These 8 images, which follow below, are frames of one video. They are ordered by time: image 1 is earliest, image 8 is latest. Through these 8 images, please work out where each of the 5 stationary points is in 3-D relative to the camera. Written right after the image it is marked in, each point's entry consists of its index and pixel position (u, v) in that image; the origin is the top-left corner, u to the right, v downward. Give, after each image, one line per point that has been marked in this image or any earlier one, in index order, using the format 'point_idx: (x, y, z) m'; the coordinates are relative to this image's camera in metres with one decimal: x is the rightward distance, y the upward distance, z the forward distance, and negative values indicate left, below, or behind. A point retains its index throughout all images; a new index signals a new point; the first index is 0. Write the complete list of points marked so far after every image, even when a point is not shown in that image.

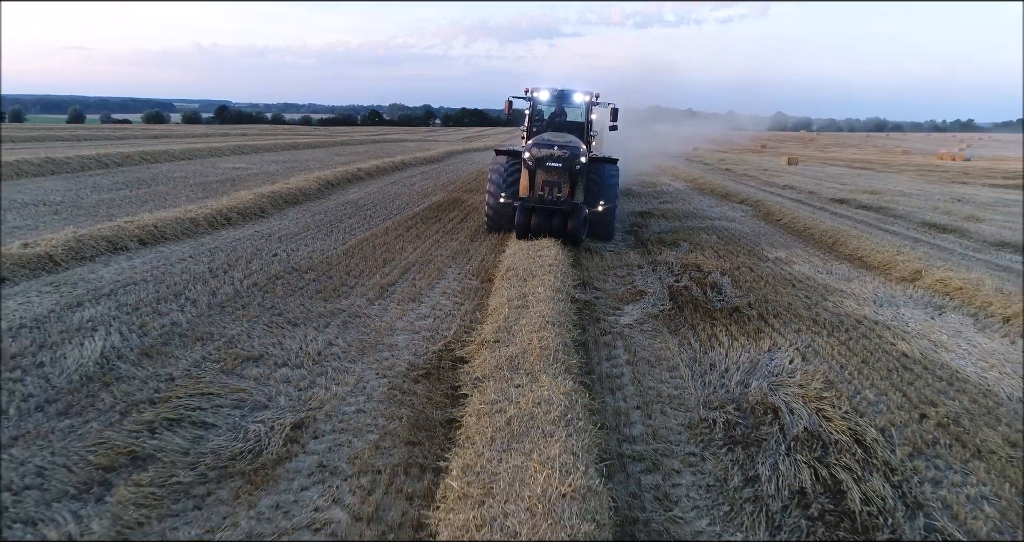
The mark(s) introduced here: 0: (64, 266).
0: (-3.4, +0.1, +5.6) m
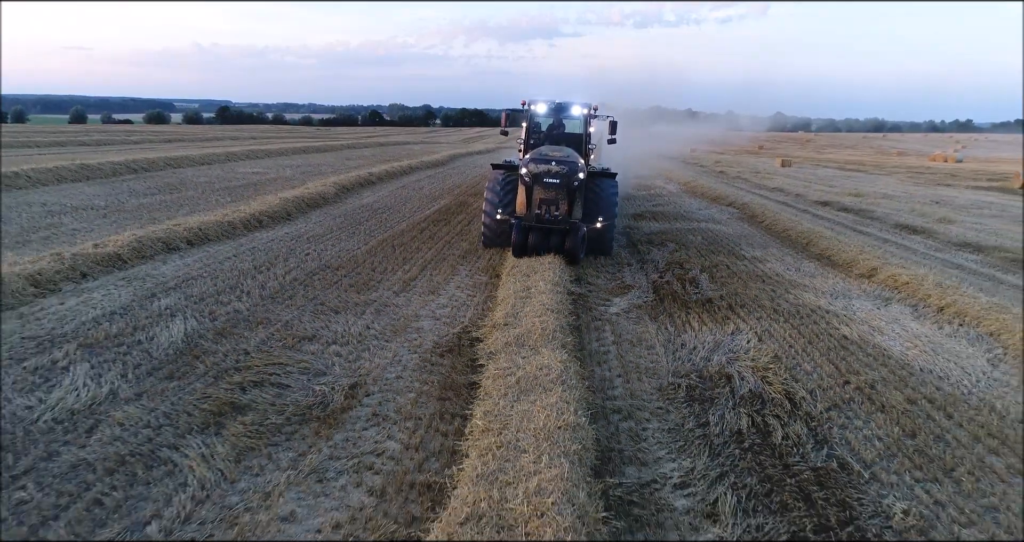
0: (-3.3, +0.1, +6.4) m
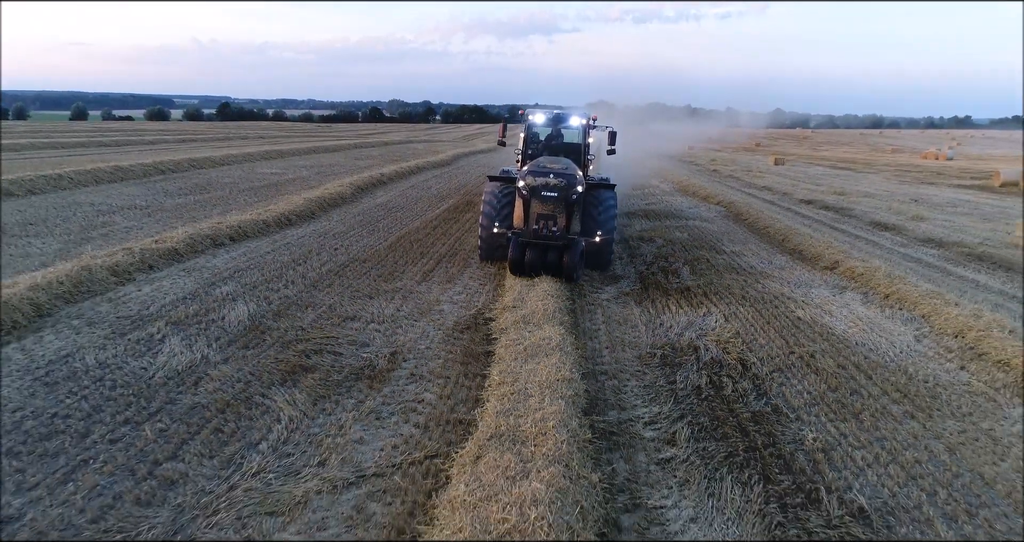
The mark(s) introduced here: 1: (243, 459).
0: (-3.3, +0.2, +7.4) m
1: (-1.3, -0.9, +3.5) m
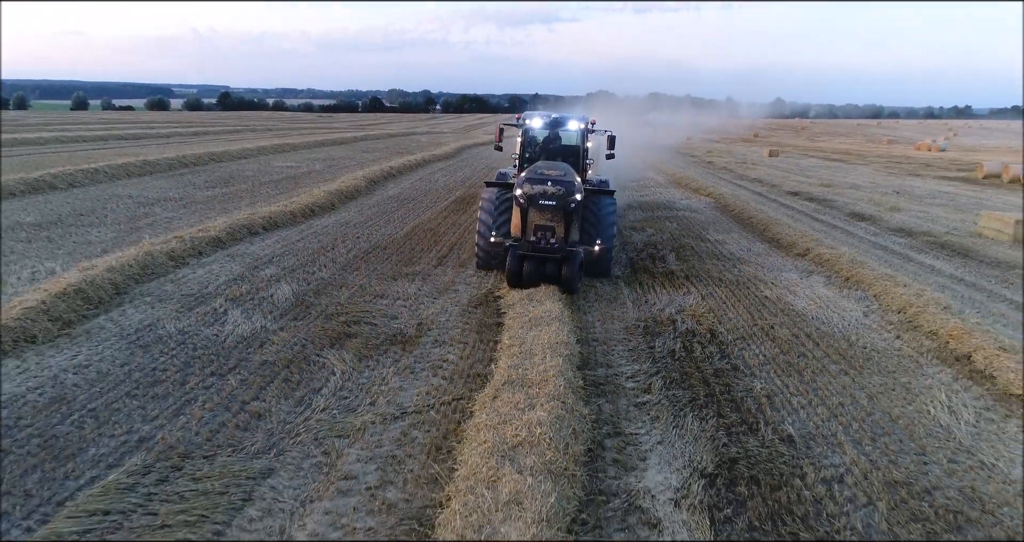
0: (-3.2, +0.3, +8.3) m
1: (-1.2, -0.8, +4.4) m
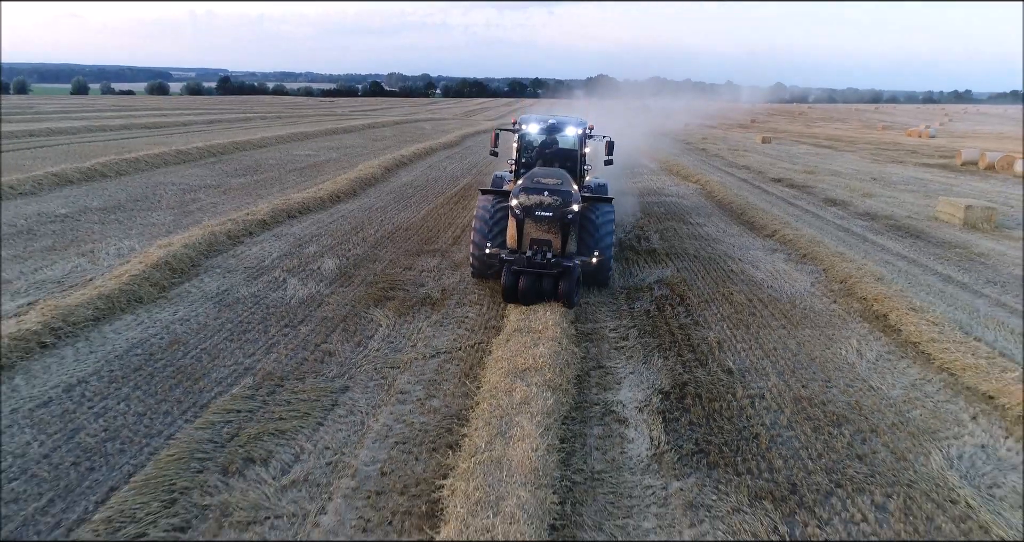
0: (-3.2, +0.6, +9.7) m
1: (-1.1, -0.6, +5.8) m
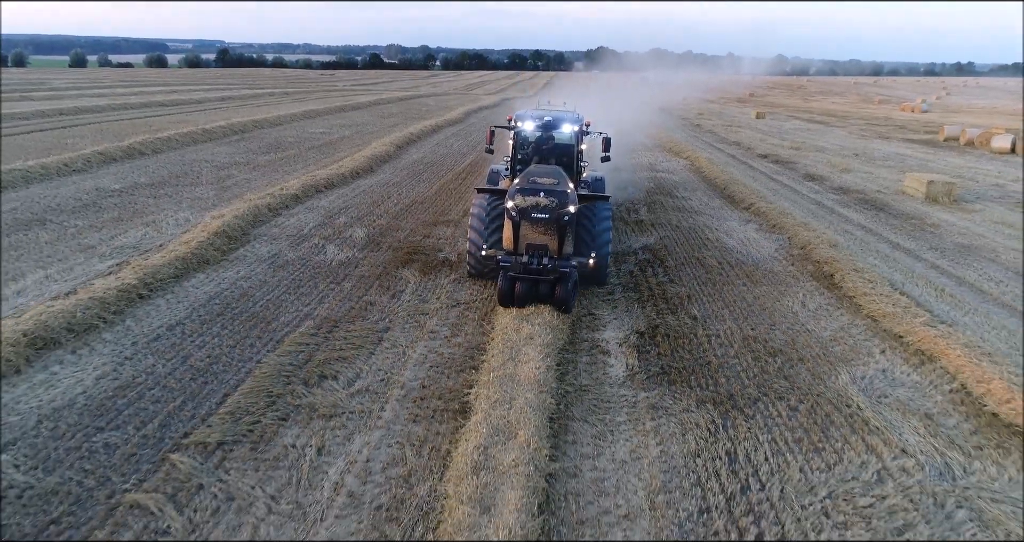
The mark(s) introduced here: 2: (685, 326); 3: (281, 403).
0: (-3.1, +1.1, +10.9) m
1: (-1.1, -0.2, +7.0) m
2: (+1.5, -0.5, +6.5) m
3: (-1.5, -0.9, +4.9) m
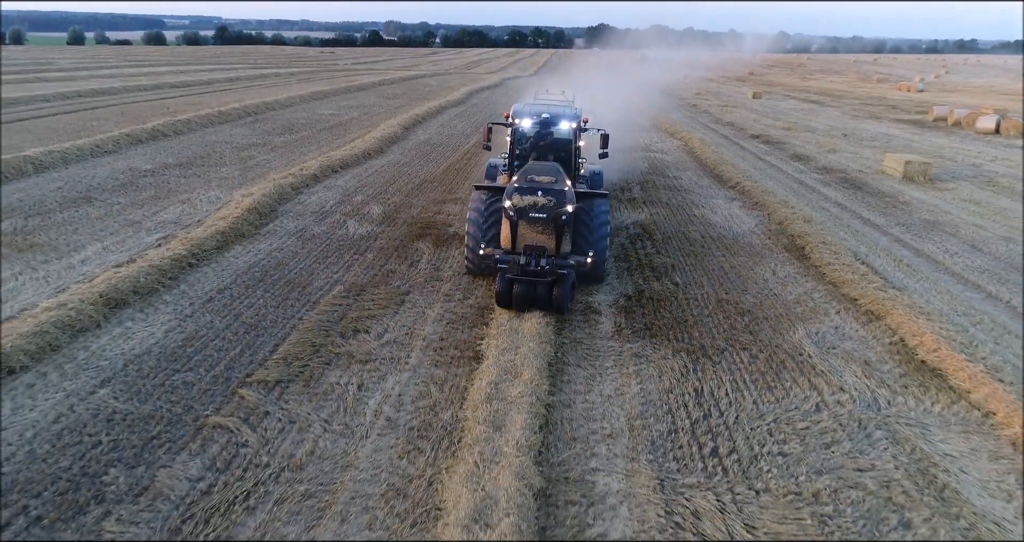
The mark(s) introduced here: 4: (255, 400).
0: (-3.0, +1.5, +11.8) m
1: (-1.0, +0.1, +8.0) m
2: (+1.6, -0.2, +7.4) m
3: (-1.5, -0.6, +5.8) m
4: (-1.8, -0.9, +5.0) m
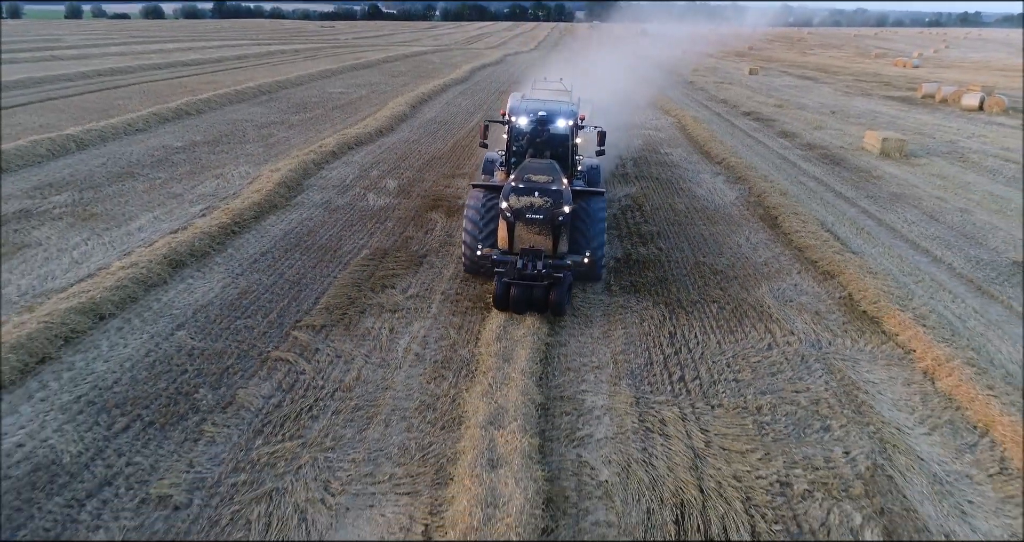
0: (-3.0, +2.0, +12.8) m
1: (-1.0, +0.5, +9.0) m
2: (+1.6, +0.2, +8.5) m
3: (-1.4, -0.3, +6.9) m
4: (-1.7, -0.6, +6.1) m
